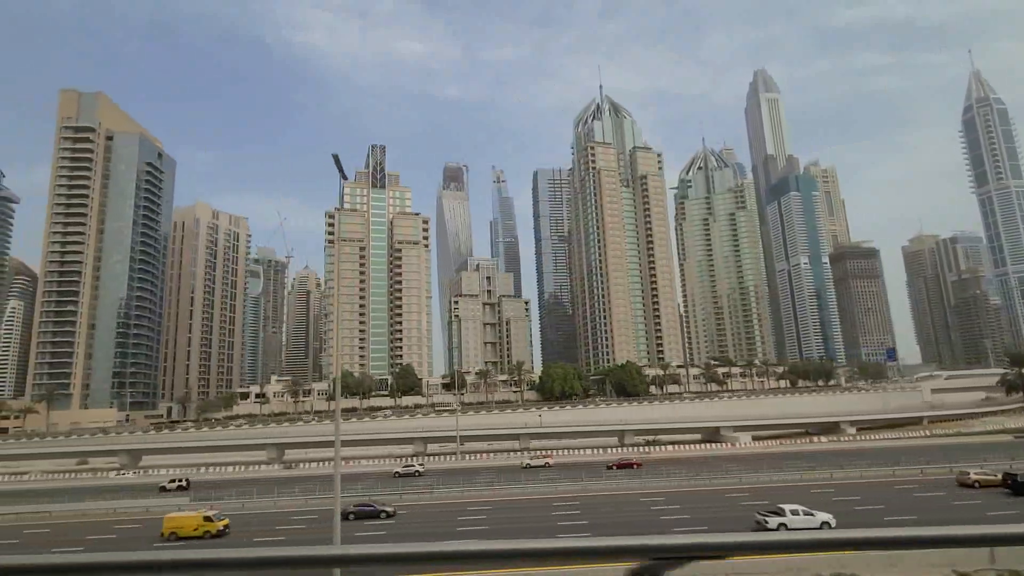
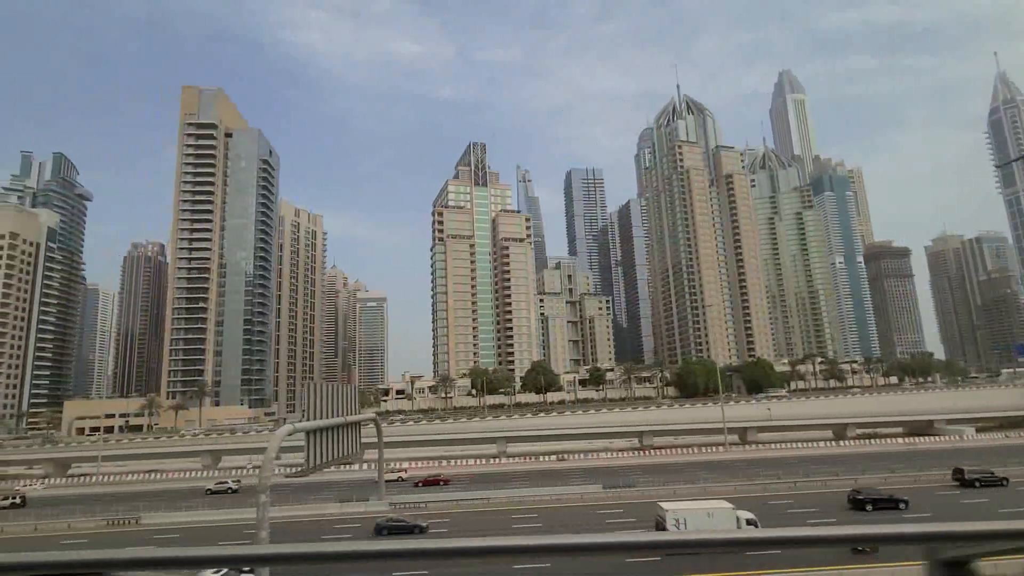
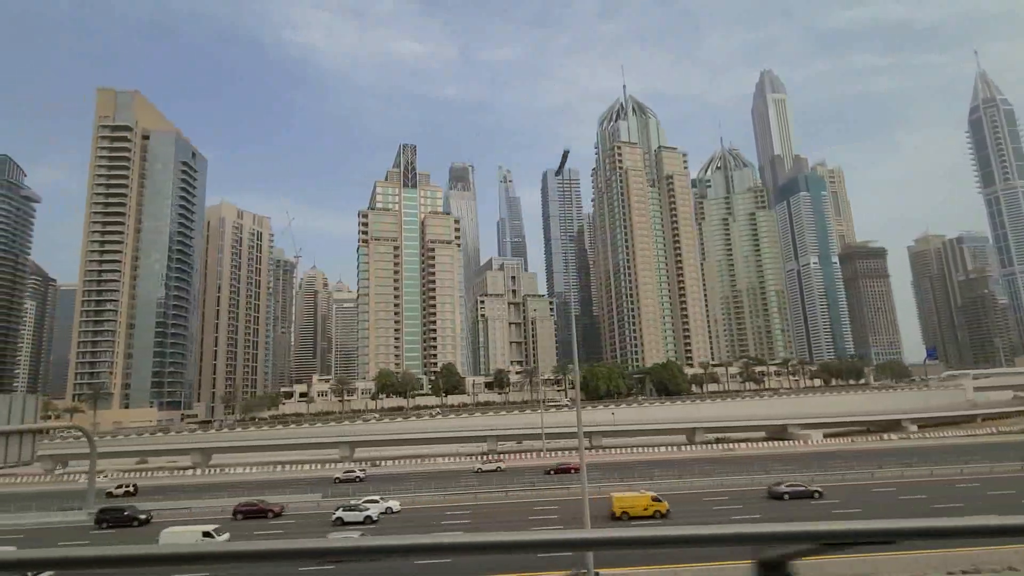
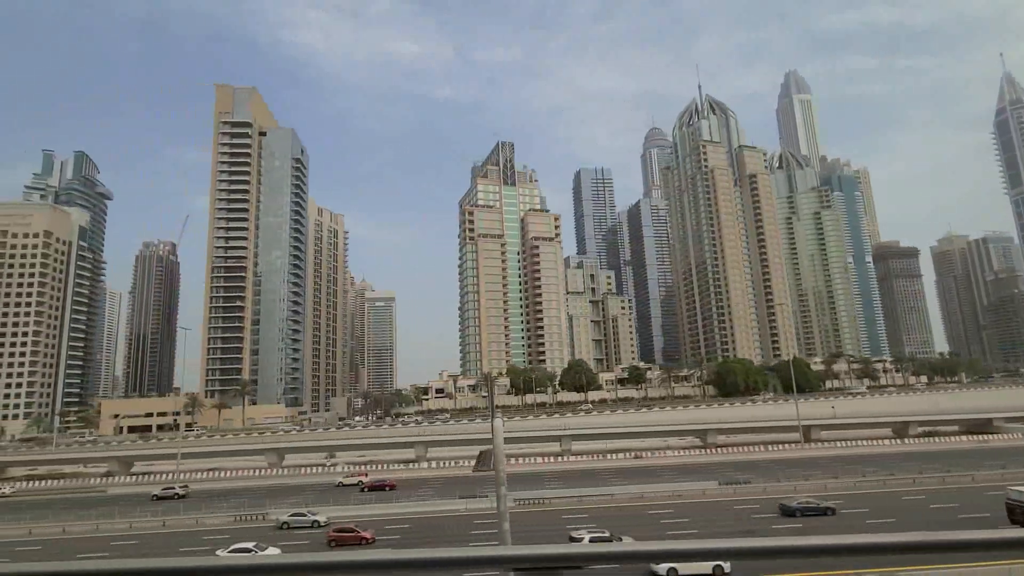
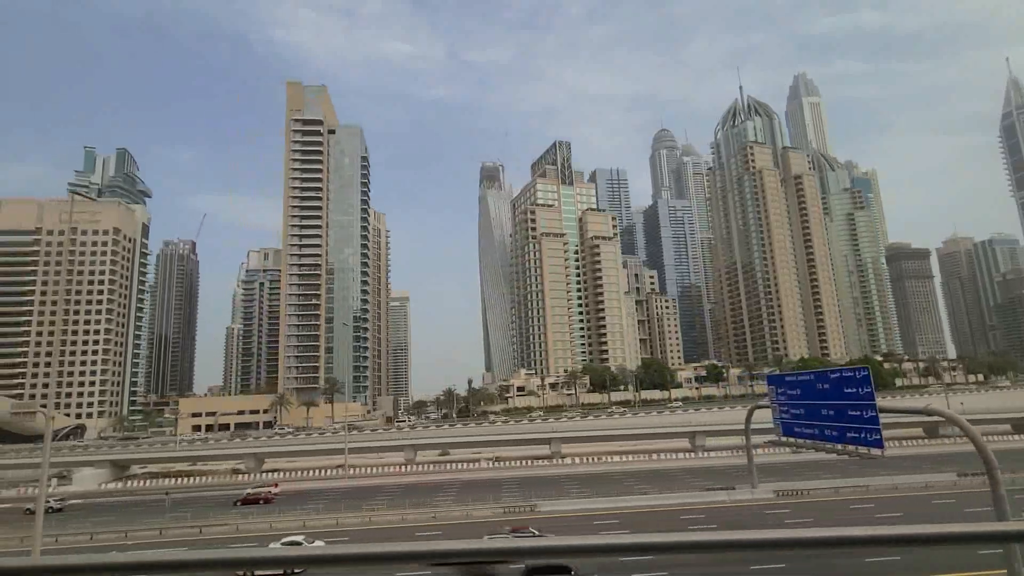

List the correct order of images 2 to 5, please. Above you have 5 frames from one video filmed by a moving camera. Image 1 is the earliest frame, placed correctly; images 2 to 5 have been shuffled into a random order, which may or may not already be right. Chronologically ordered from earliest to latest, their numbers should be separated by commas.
3, 2, 4, 5
